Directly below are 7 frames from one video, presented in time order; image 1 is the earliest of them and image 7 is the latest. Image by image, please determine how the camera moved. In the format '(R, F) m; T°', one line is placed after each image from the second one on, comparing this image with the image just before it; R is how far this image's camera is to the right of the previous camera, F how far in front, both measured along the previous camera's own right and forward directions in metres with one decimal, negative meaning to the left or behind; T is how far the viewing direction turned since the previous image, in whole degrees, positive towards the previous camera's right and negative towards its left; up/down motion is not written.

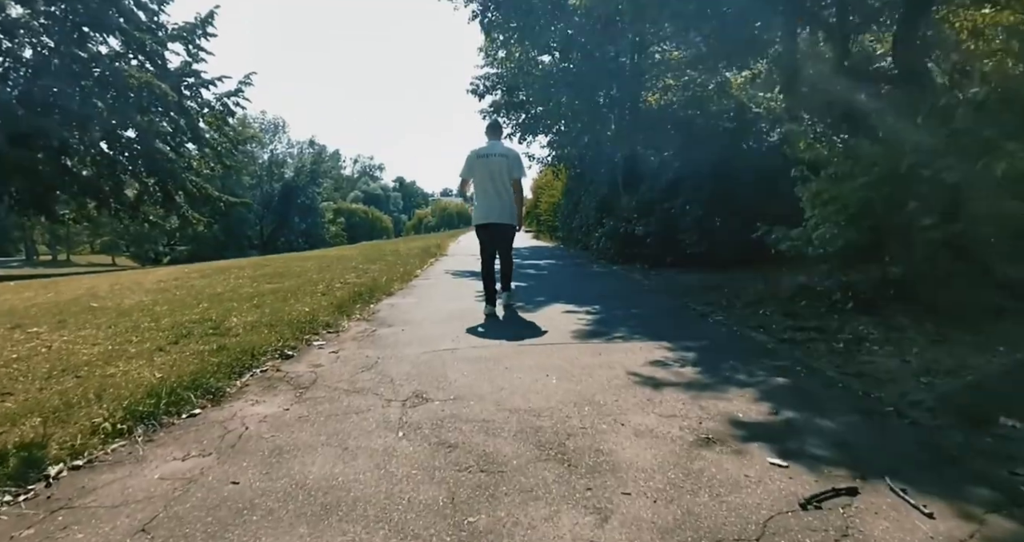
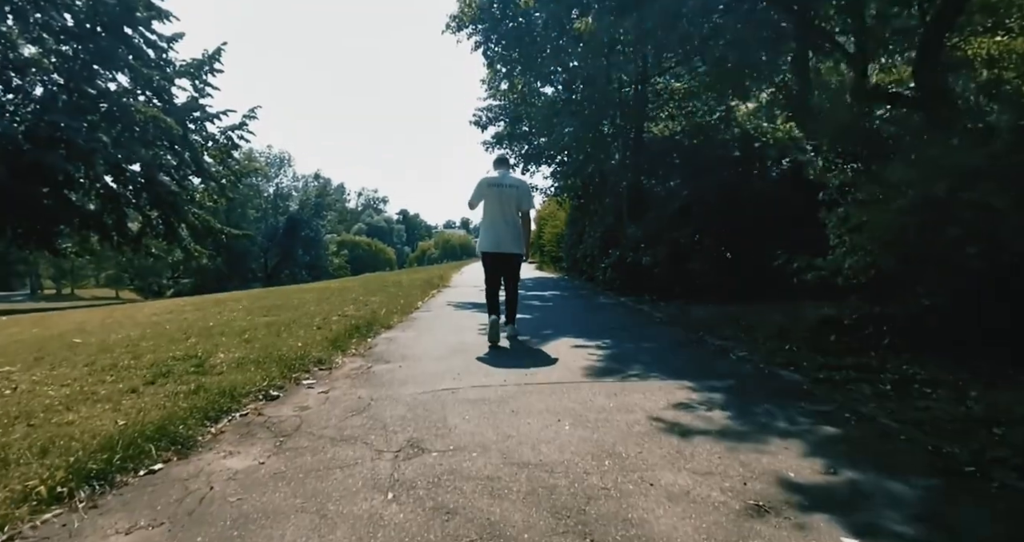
(0.0, +0.4) m; 0°
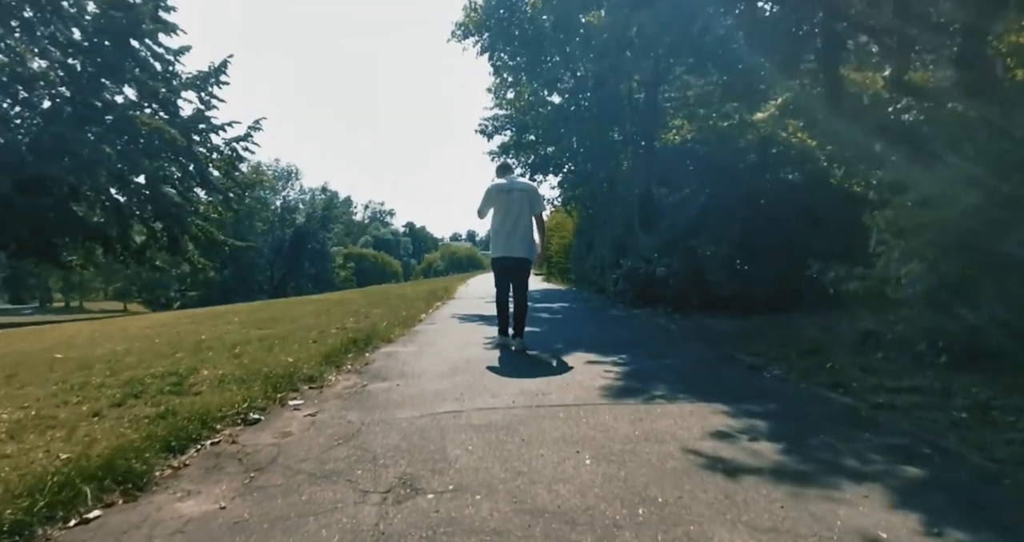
(0.0, +0.6) m; -1°
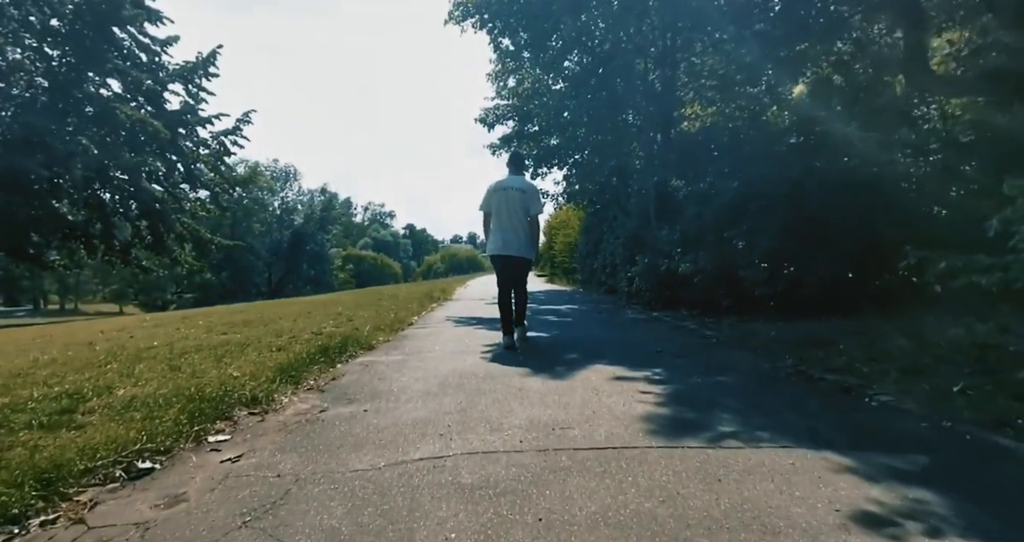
(0.0, +1.4) m; 0°
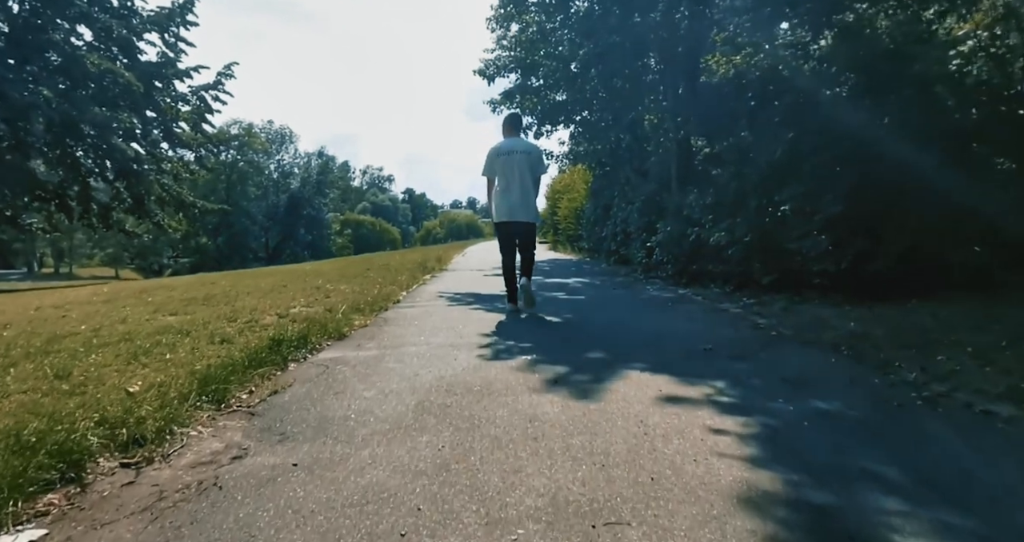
(0.0, +1.6) m; 0°
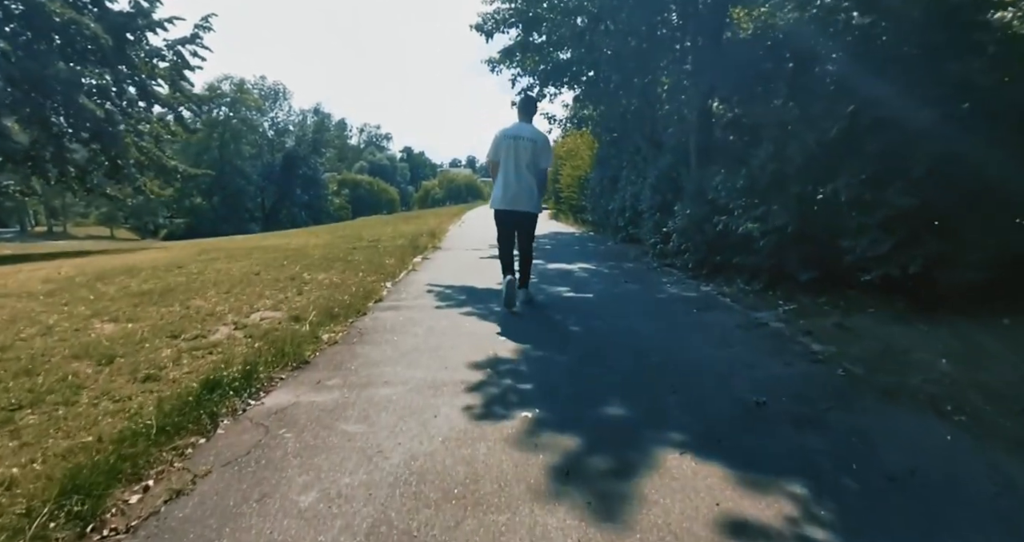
(0.0, +1.3) m; 0°
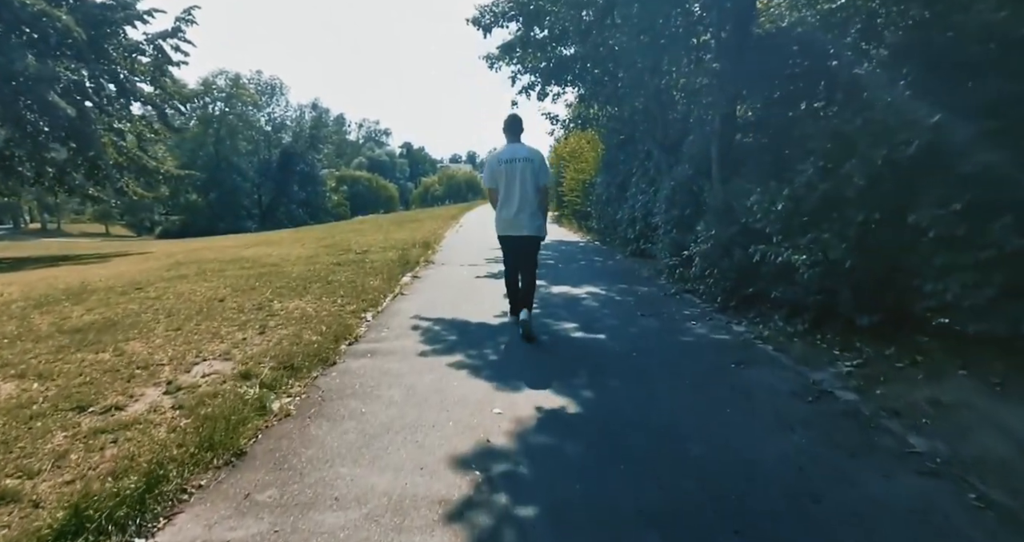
(0.0, +1.3) m; 0°
